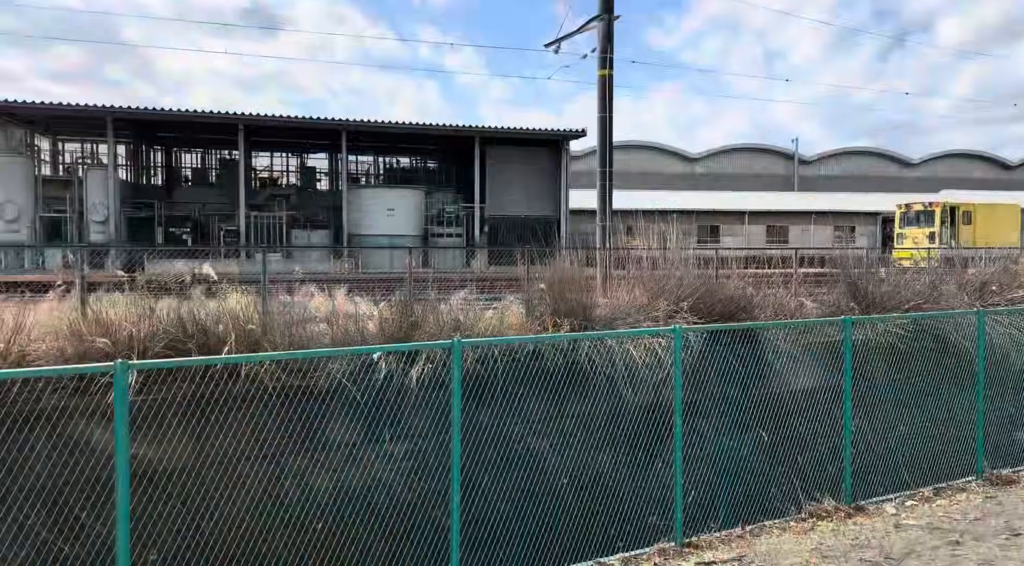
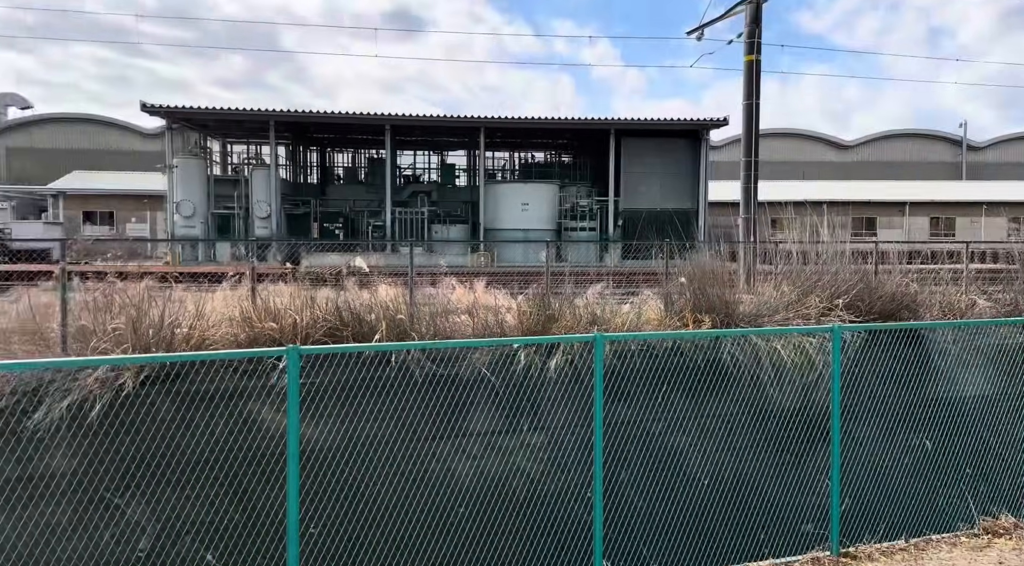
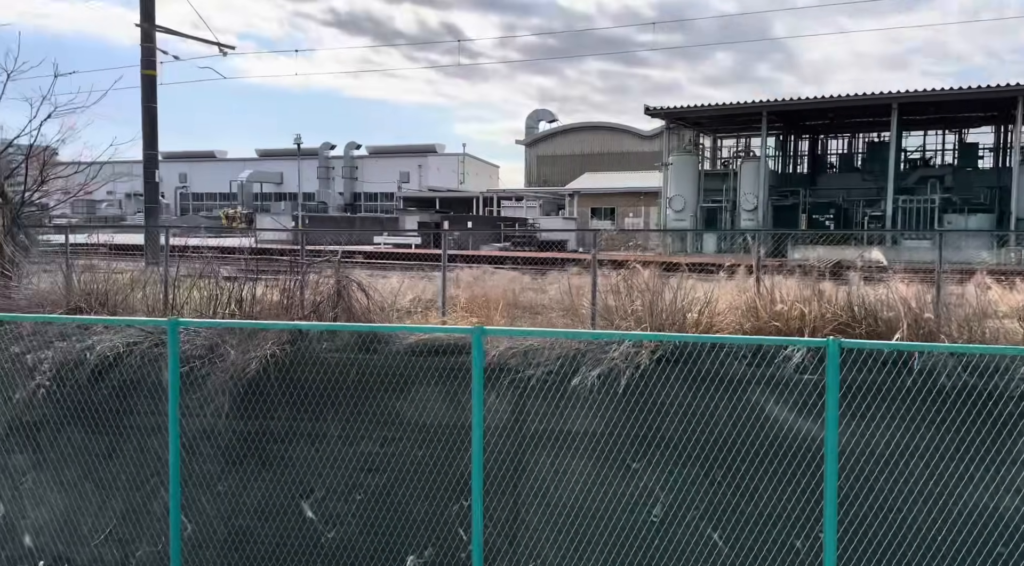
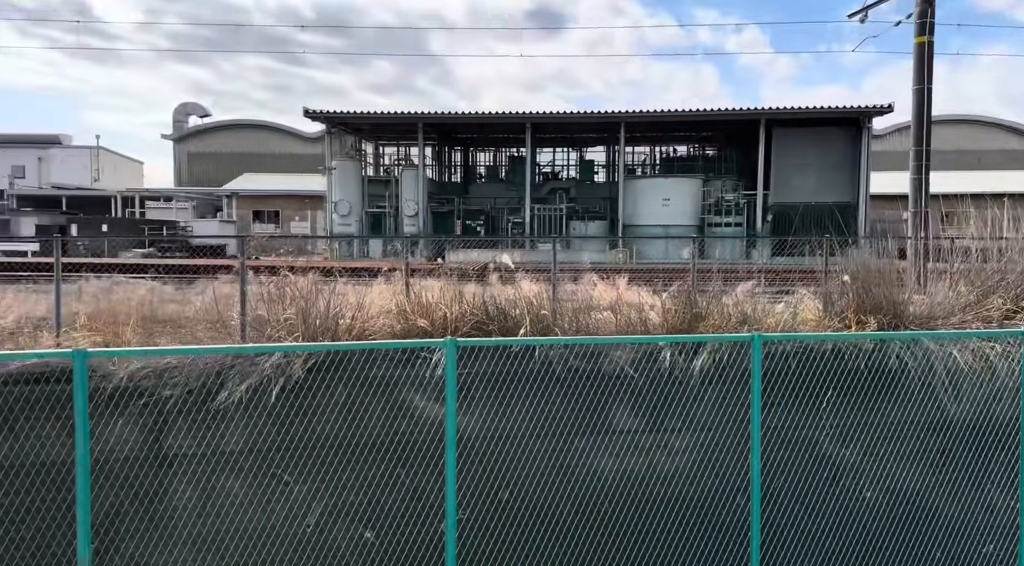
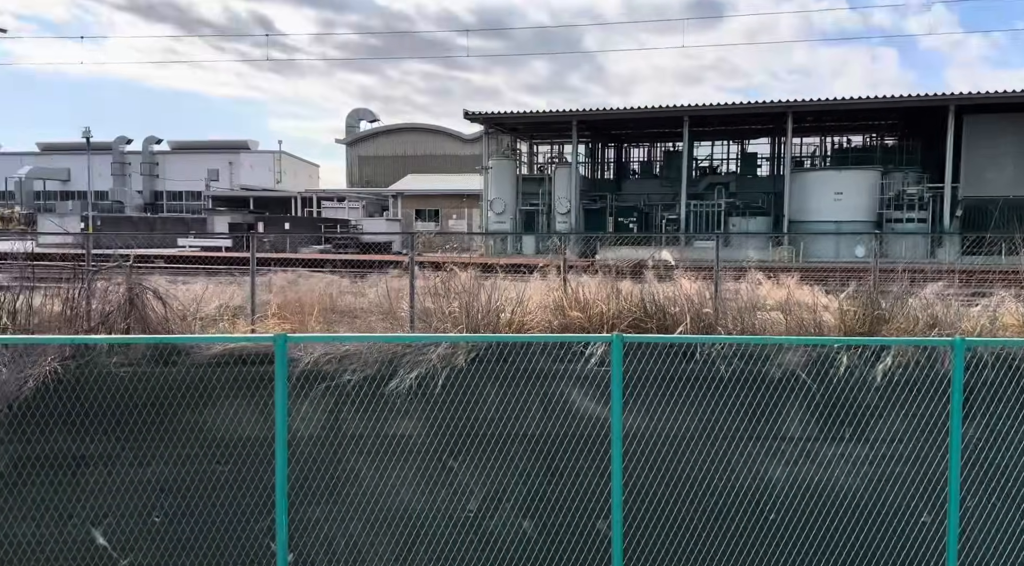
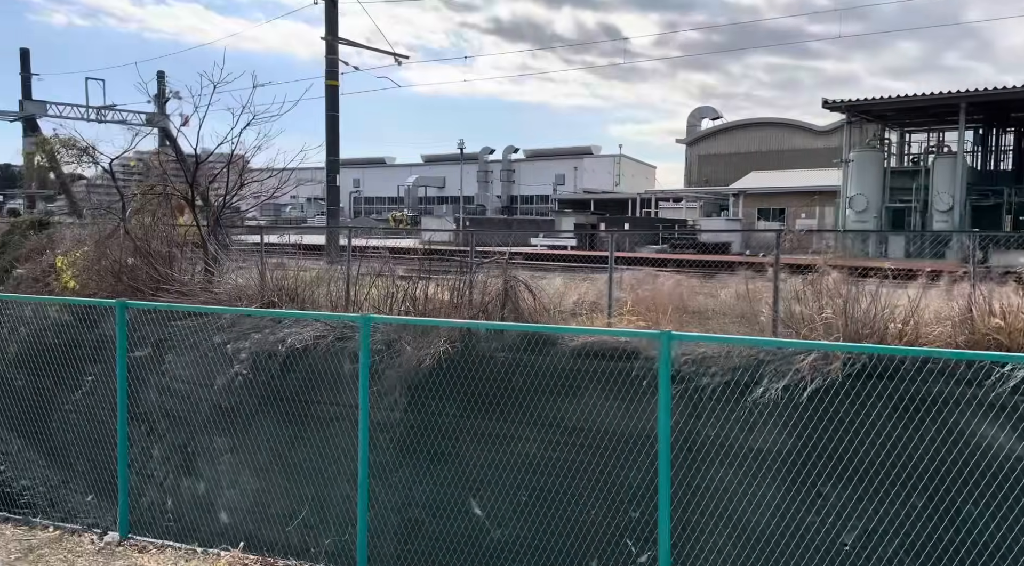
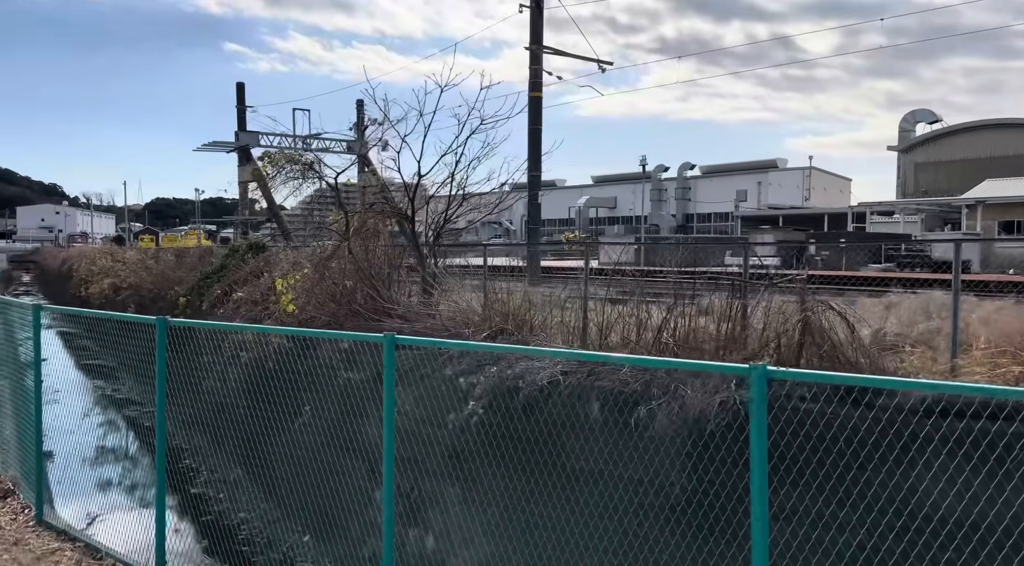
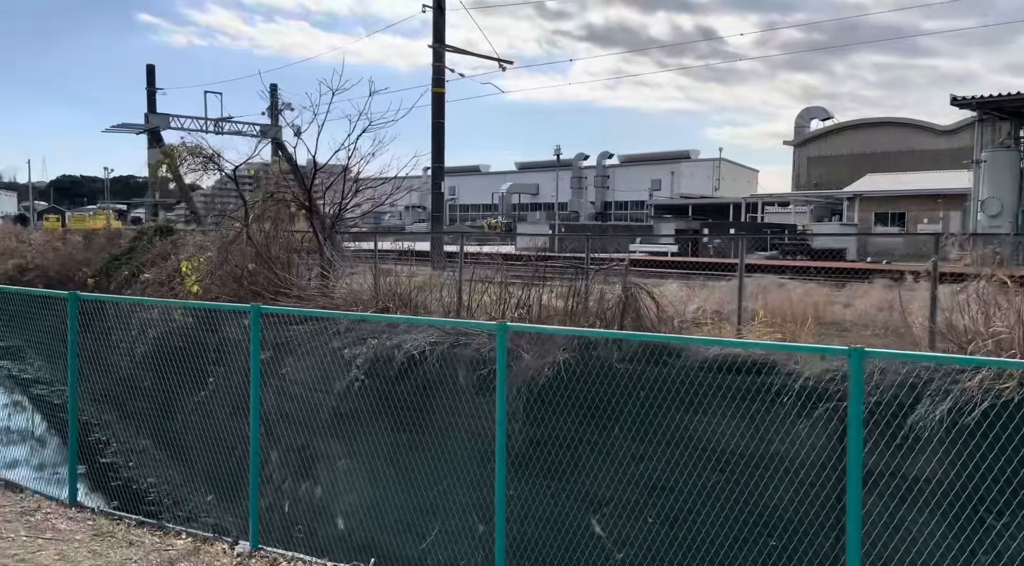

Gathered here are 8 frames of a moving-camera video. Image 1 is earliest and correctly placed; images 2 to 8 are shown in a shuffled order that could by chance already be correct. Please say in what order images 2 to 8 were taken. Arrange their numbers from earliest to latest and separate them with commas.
2, 4, 5, 3, 6, 8, 7
